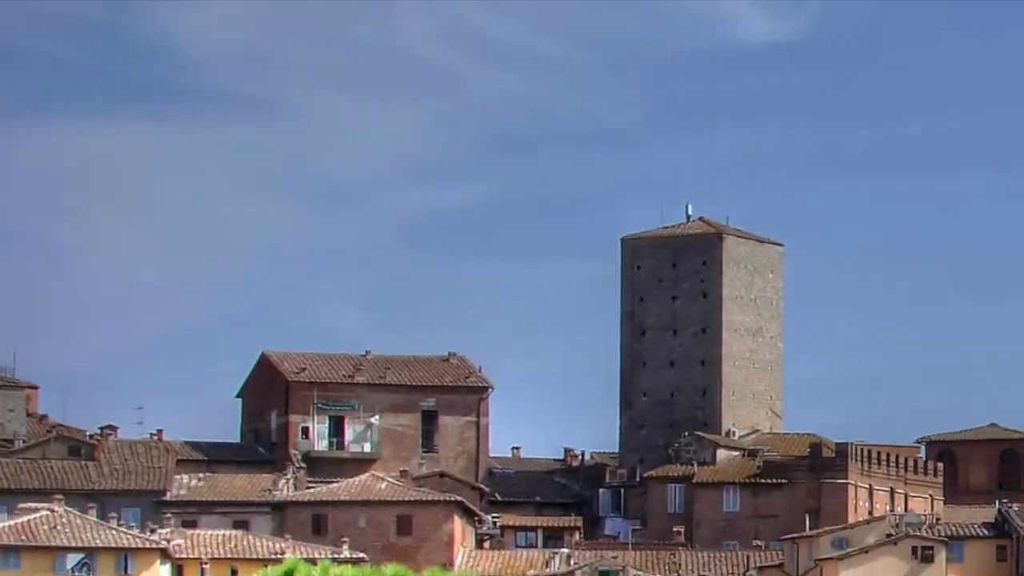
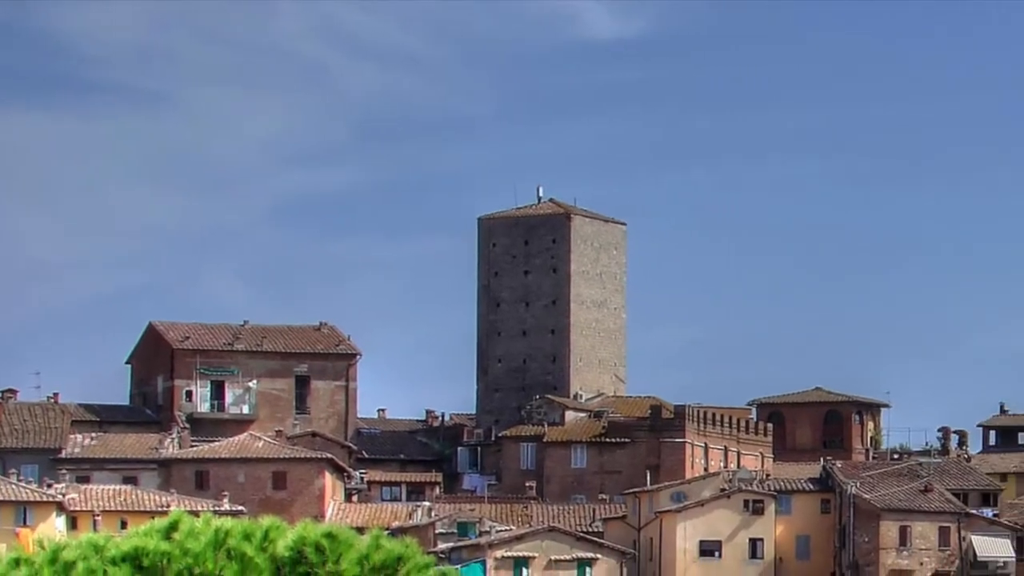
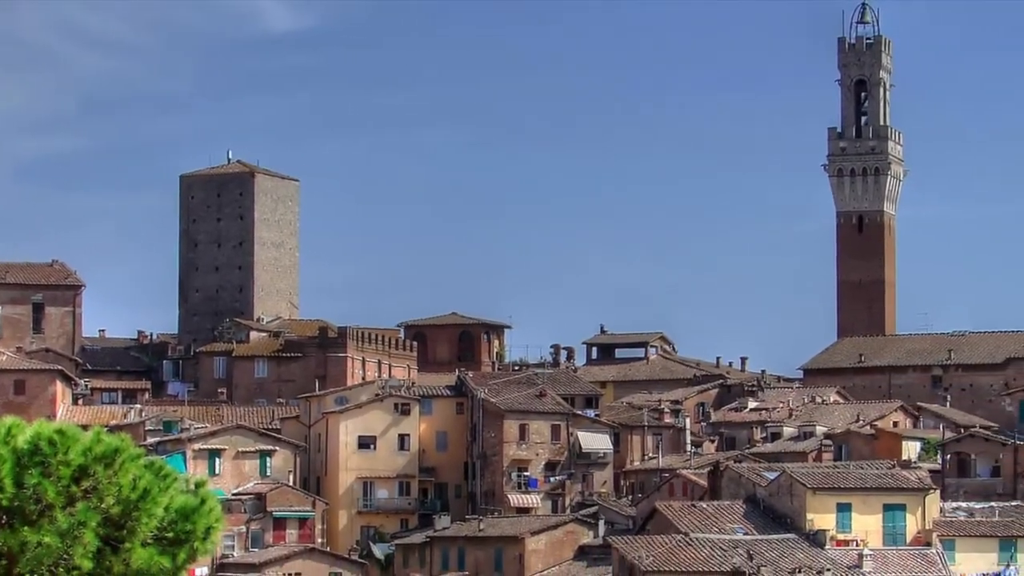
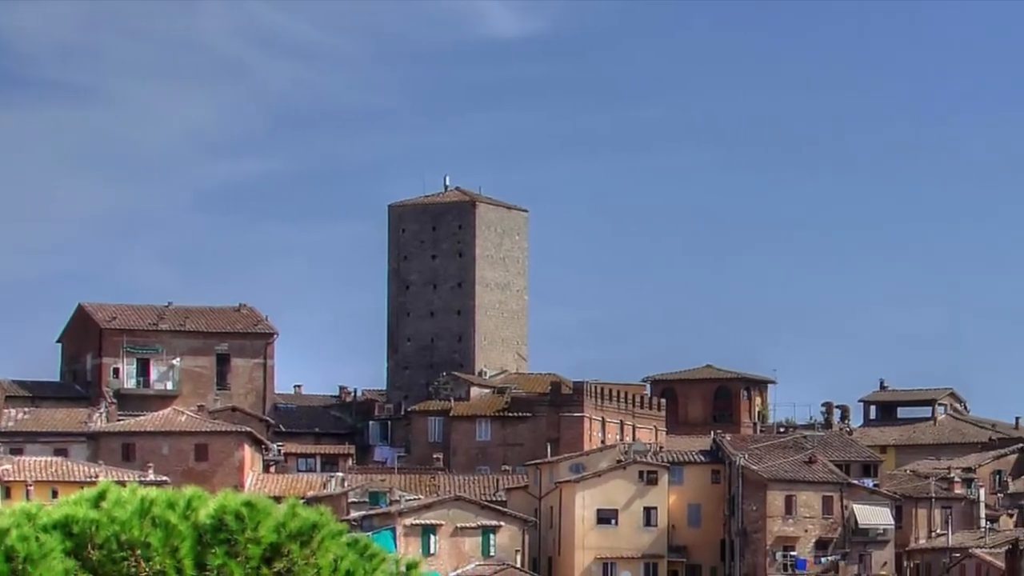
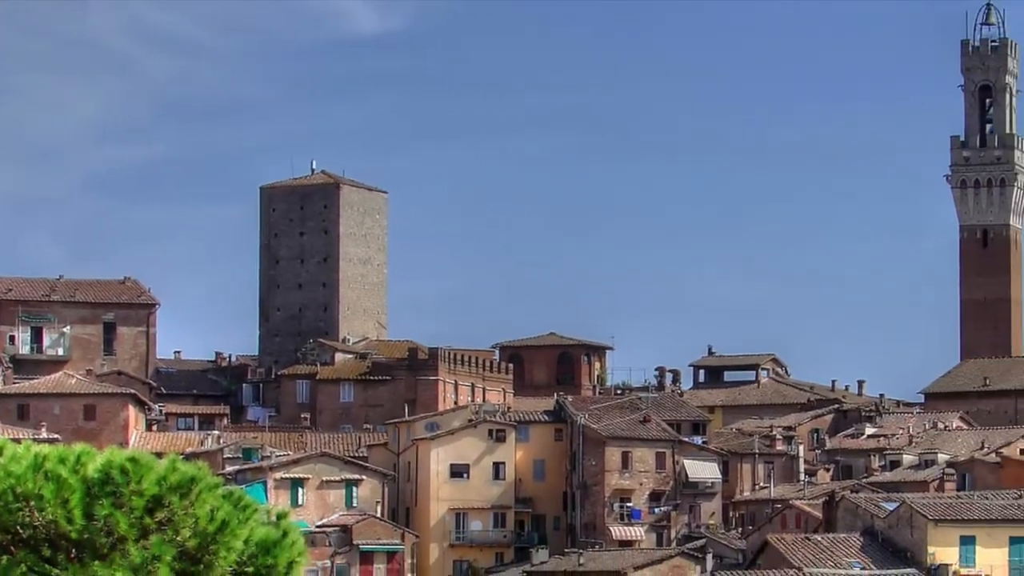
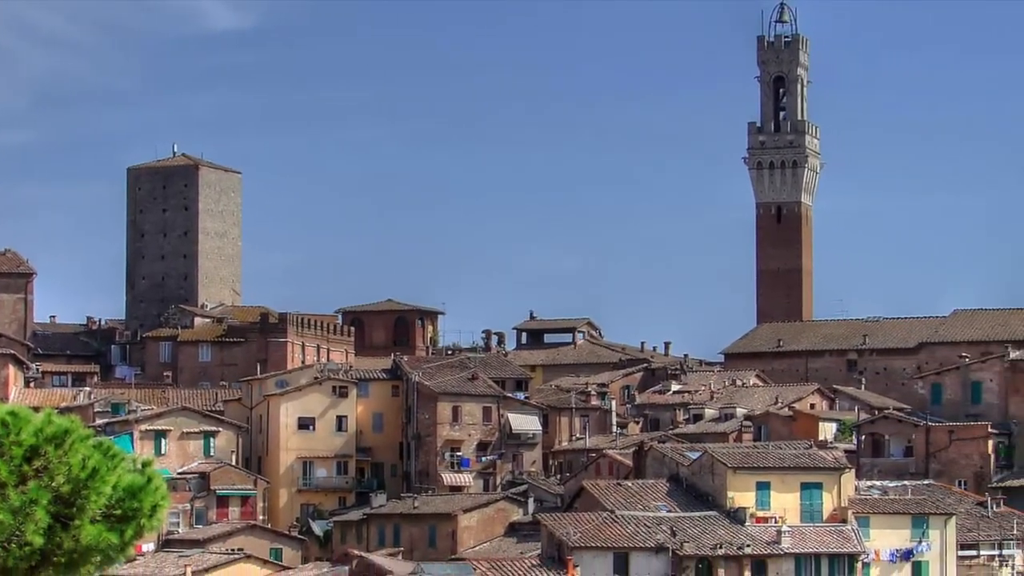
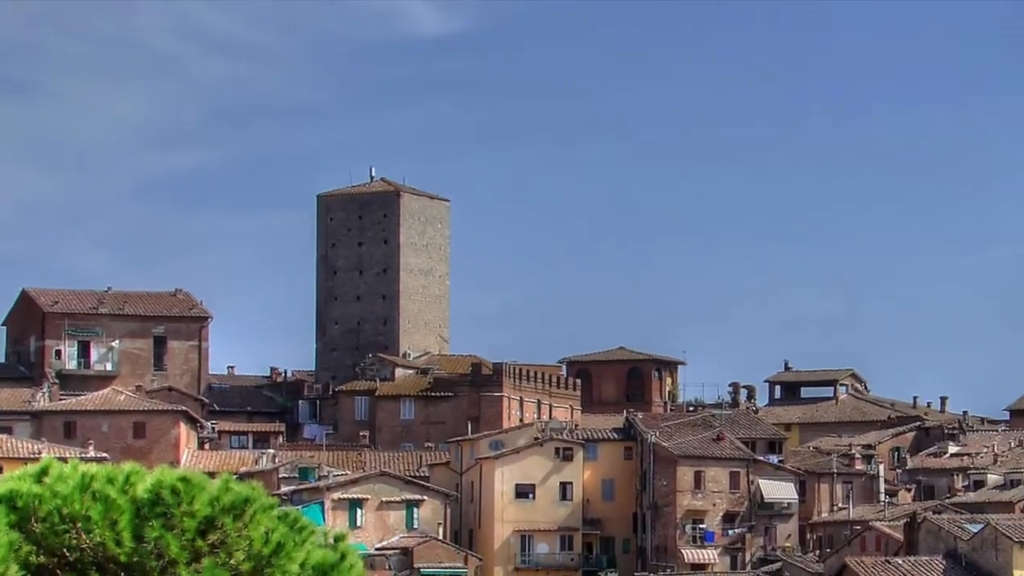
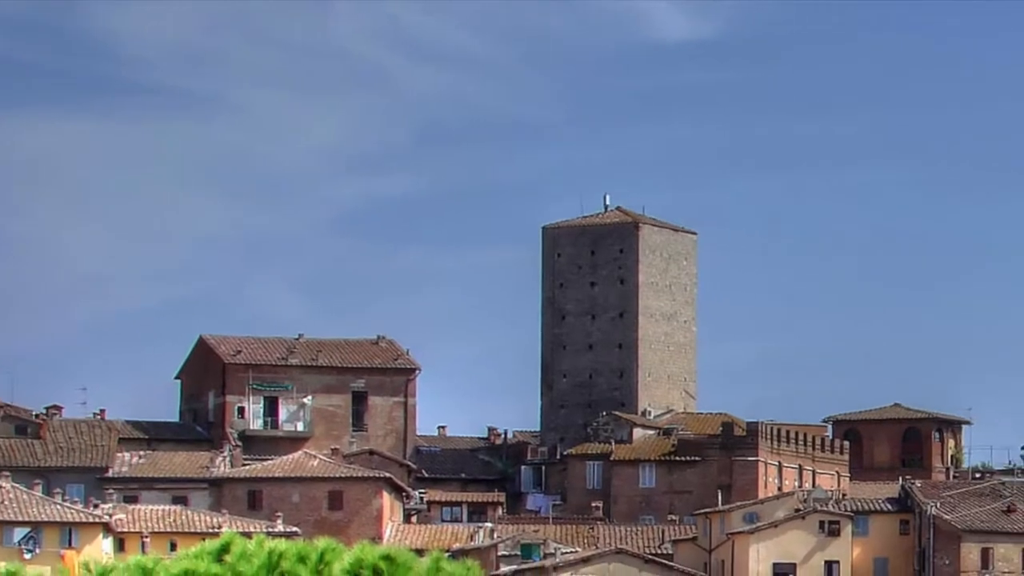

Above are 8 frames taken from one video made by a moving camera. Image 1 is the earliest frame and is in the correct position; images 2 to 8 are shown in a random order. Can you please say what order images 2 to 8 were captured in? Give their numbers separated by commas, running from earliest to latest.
8, 2, 4, 7, 5, 3, 6
